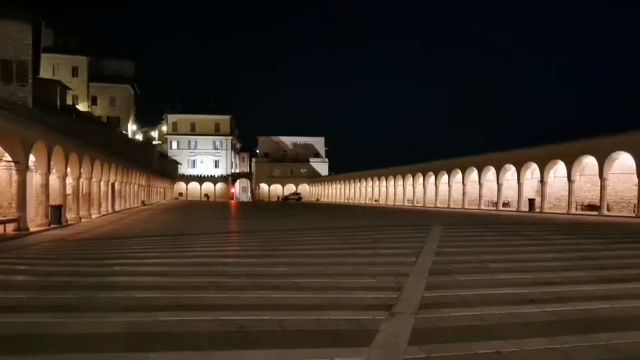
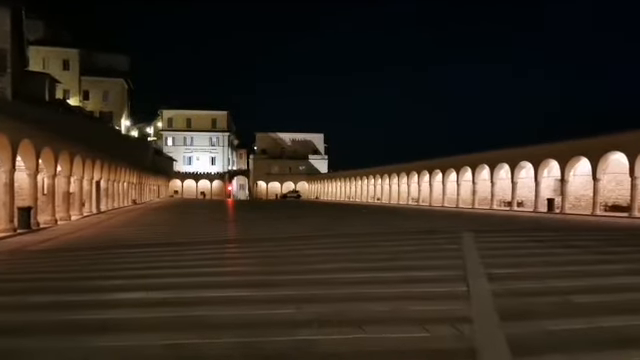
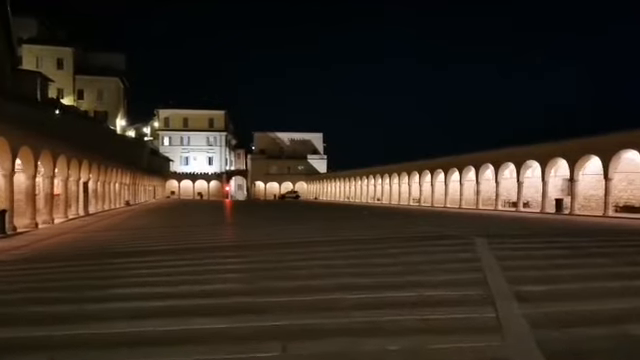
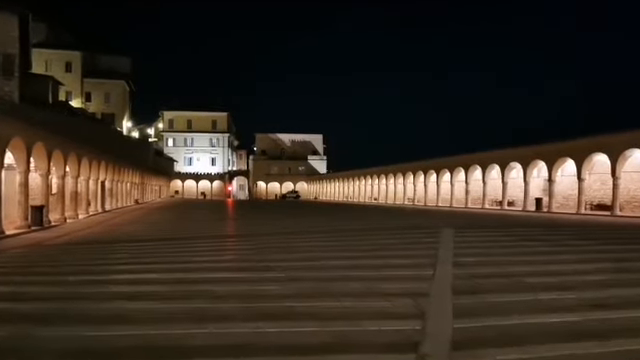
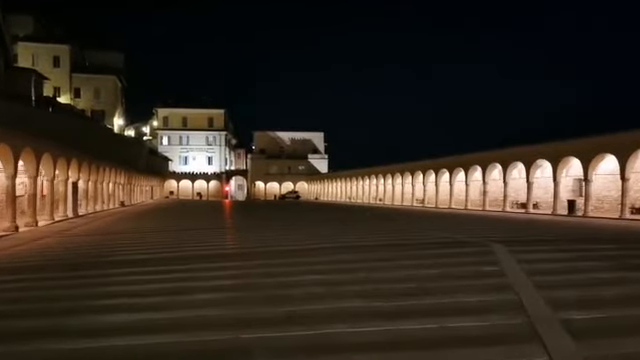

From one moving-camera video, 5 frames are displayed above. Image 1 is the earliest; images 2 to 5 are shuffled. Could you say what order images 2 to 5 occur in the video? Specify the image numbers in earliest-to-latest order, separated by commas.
4, 2, 3, 5
